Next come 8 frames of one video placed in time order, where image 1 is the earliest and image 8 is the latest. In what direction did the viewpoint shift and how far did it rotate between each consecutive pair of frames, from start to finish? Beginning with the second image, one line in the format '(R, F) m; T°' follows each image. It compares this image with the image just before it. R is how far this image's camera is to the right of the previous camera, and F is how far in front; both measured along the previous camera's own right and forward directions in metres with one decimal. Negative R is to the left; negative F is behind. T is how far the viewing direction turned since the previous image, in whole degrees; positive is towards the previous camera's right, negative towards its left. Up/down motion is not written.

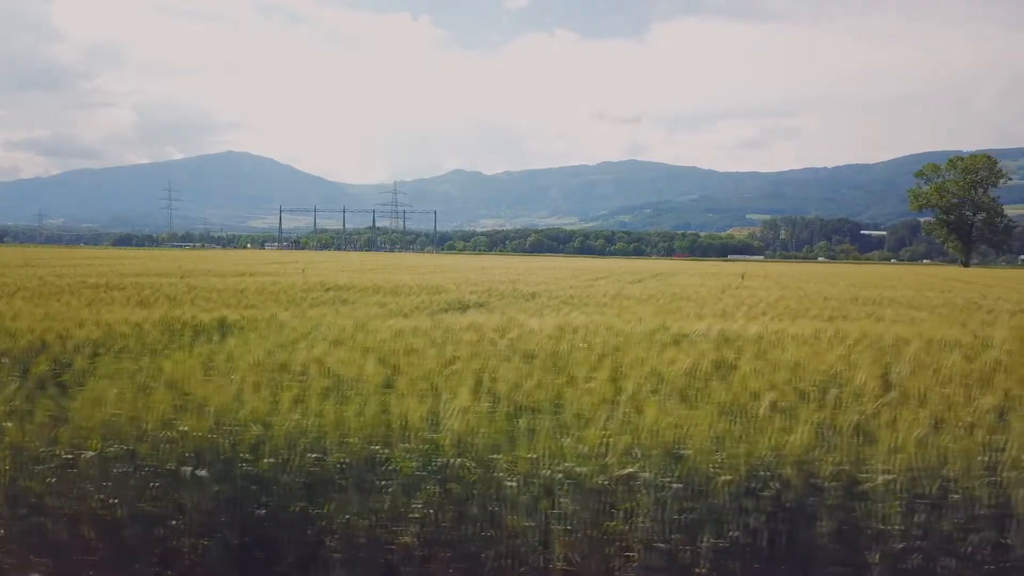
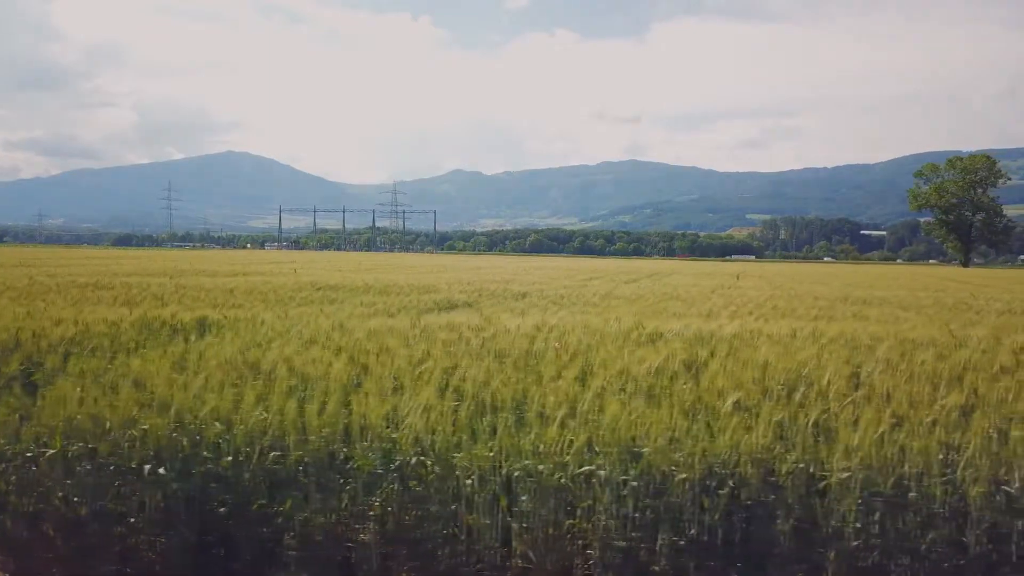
(-1.4, +0.2) m; 0°
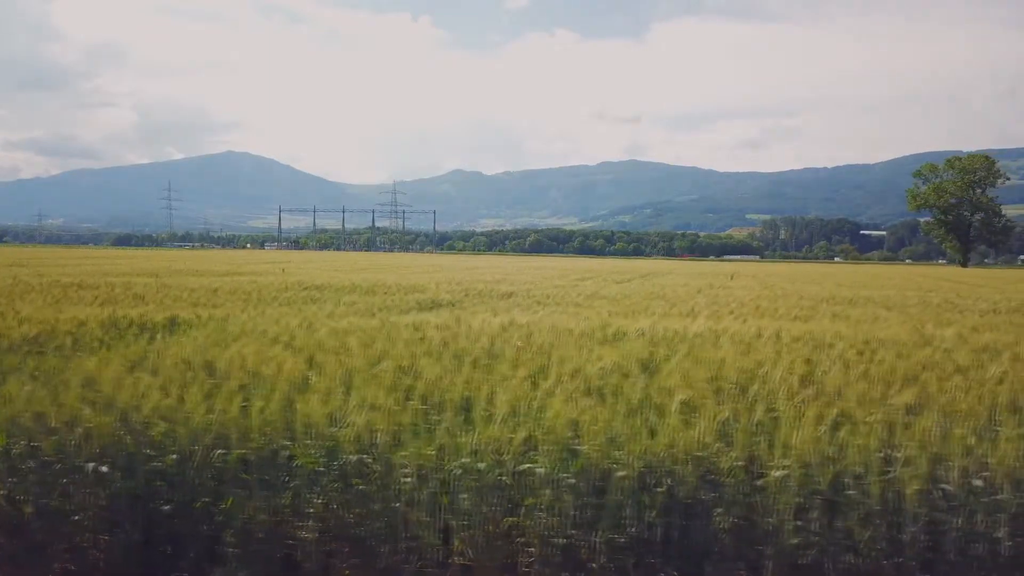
(+0.2, 0.0) m; 0°
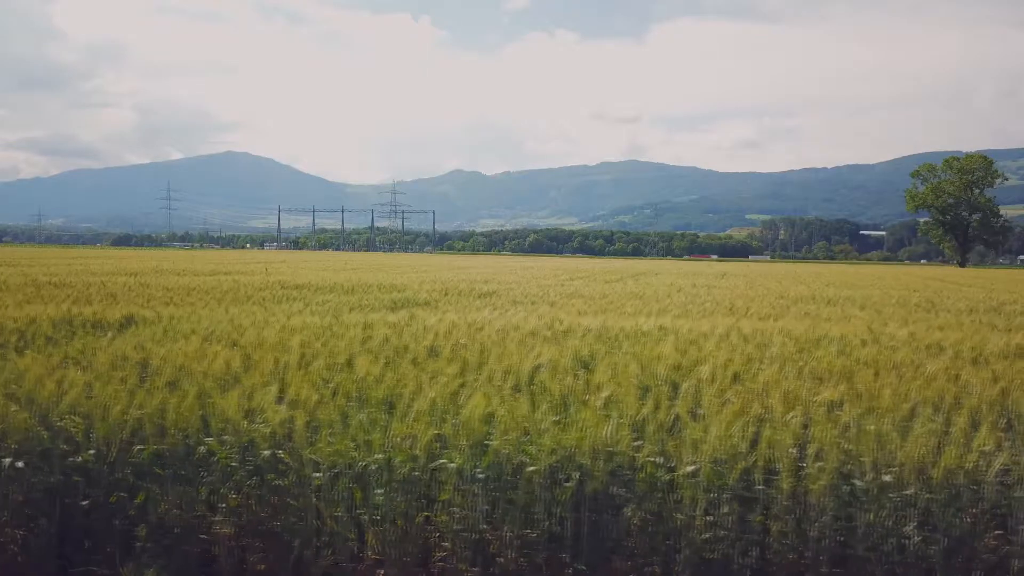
(+0.3, 0.0) m; 0°
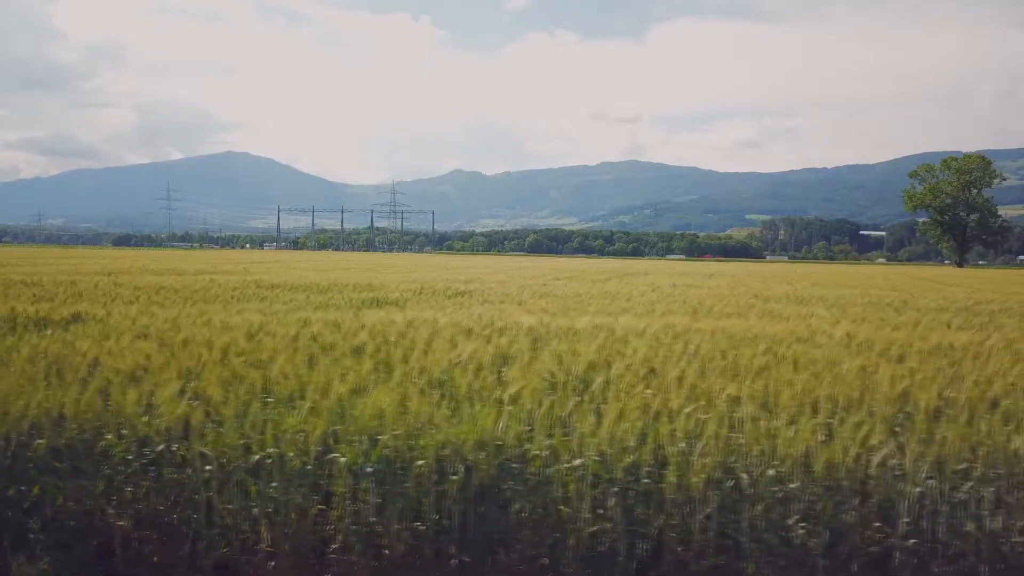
(+0.4, -0.1) m; 0°
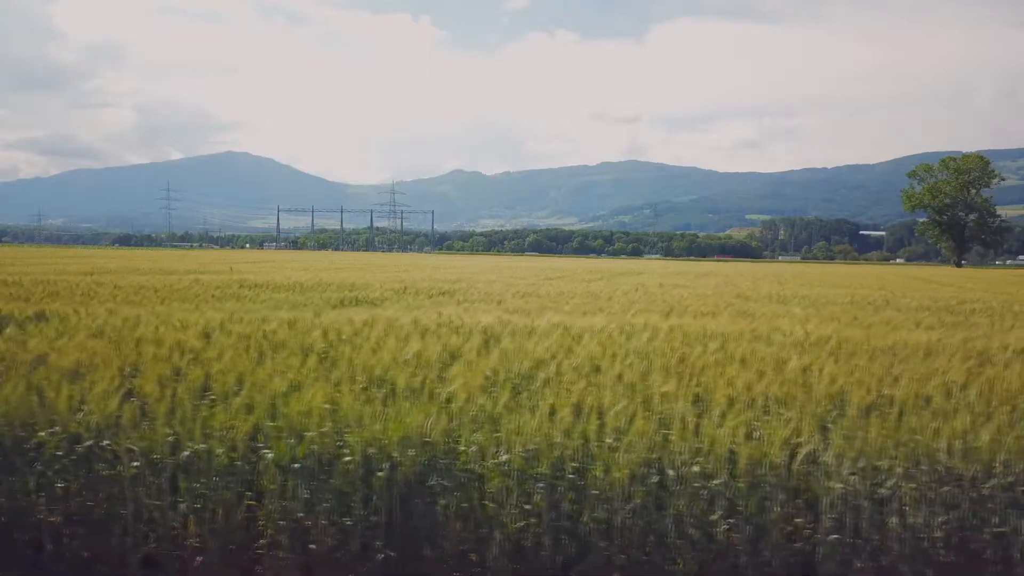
(+0.2, 0.0) m; 0°
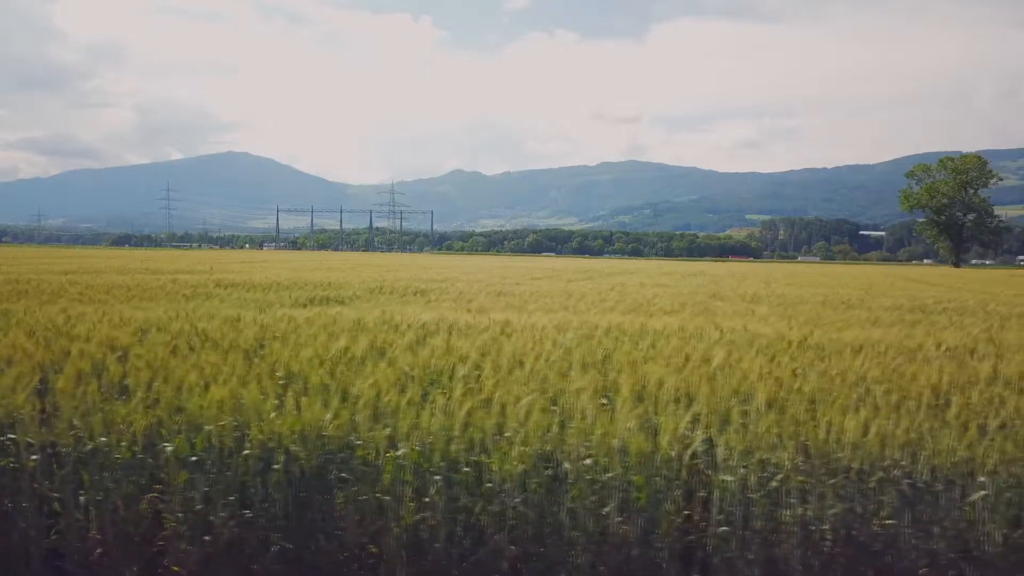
(+0.3, -0.1) m; 0°
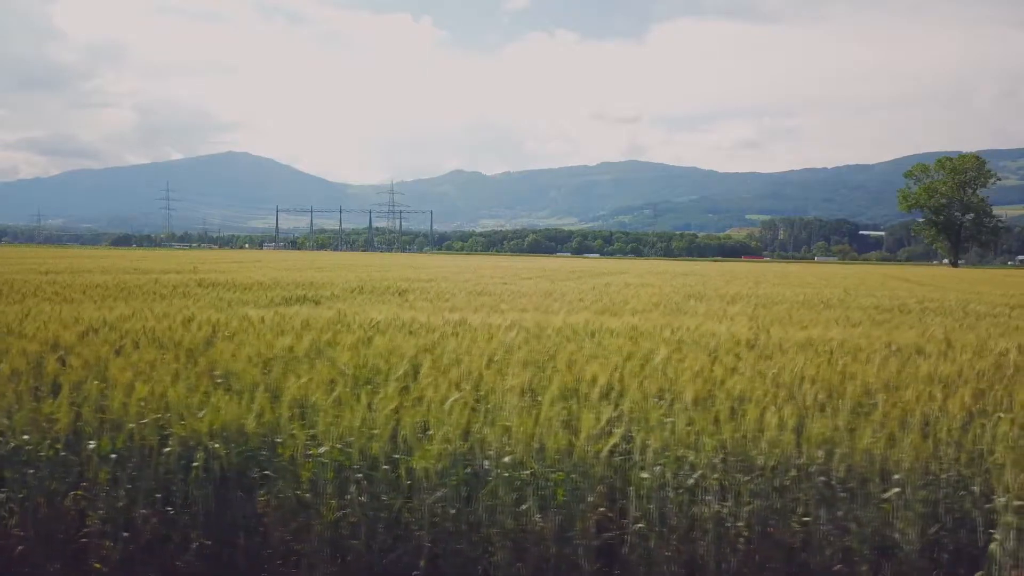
(+0.3, 0.0) m; 0°
